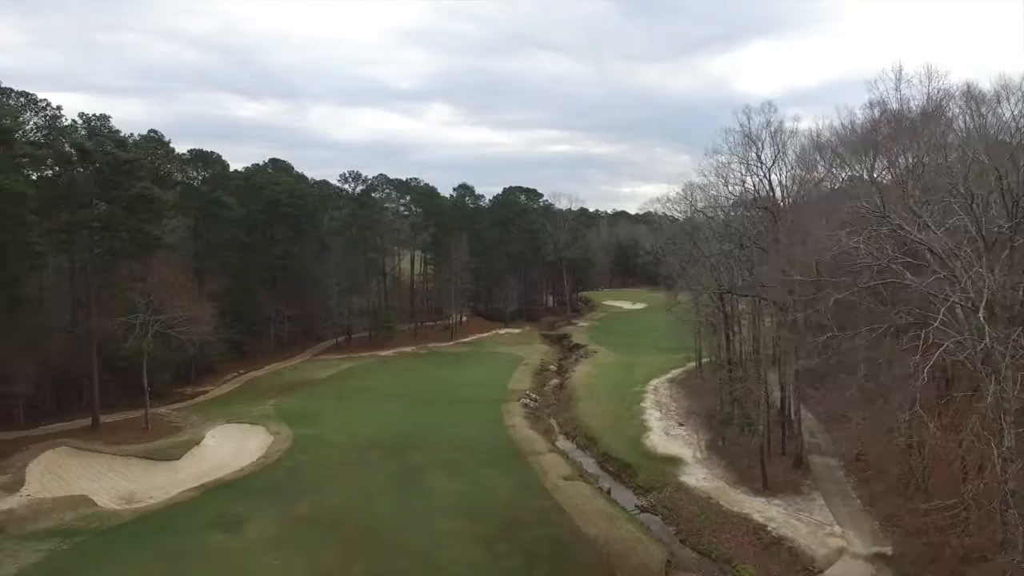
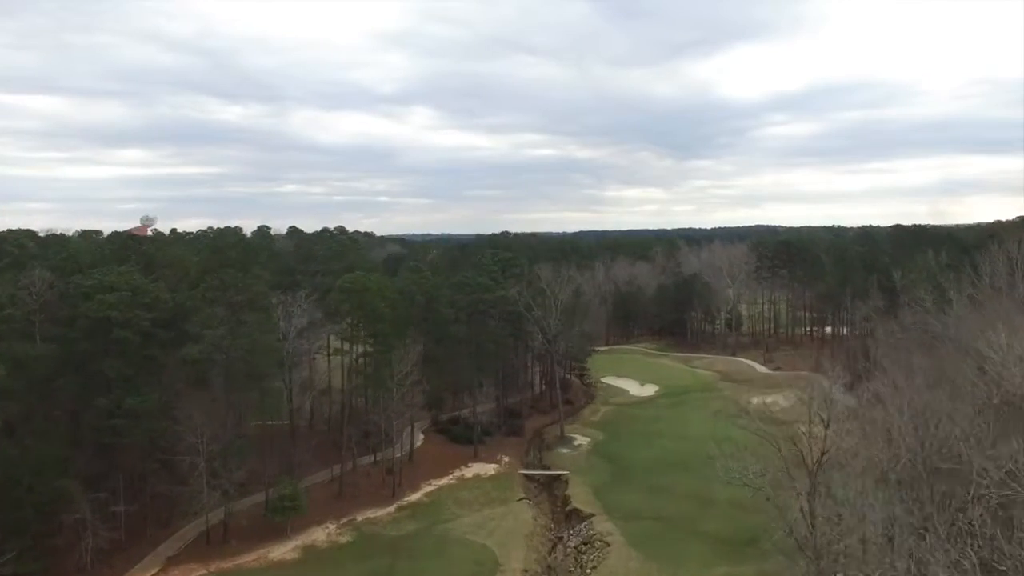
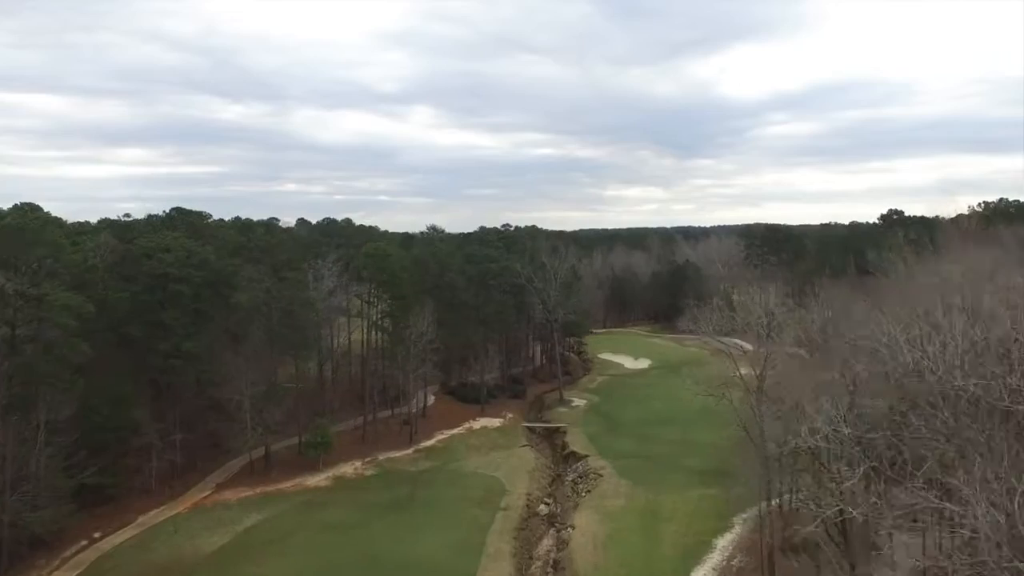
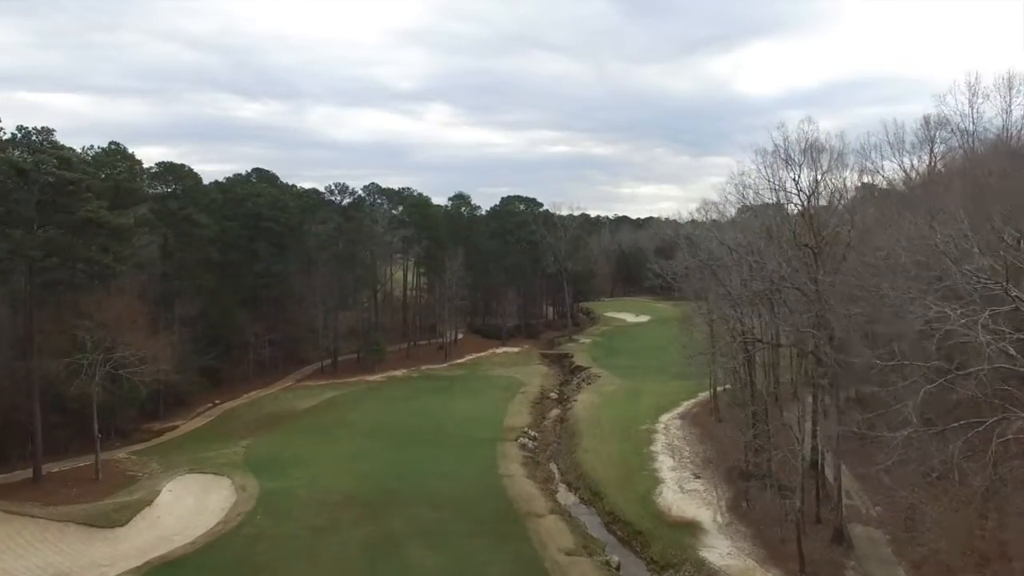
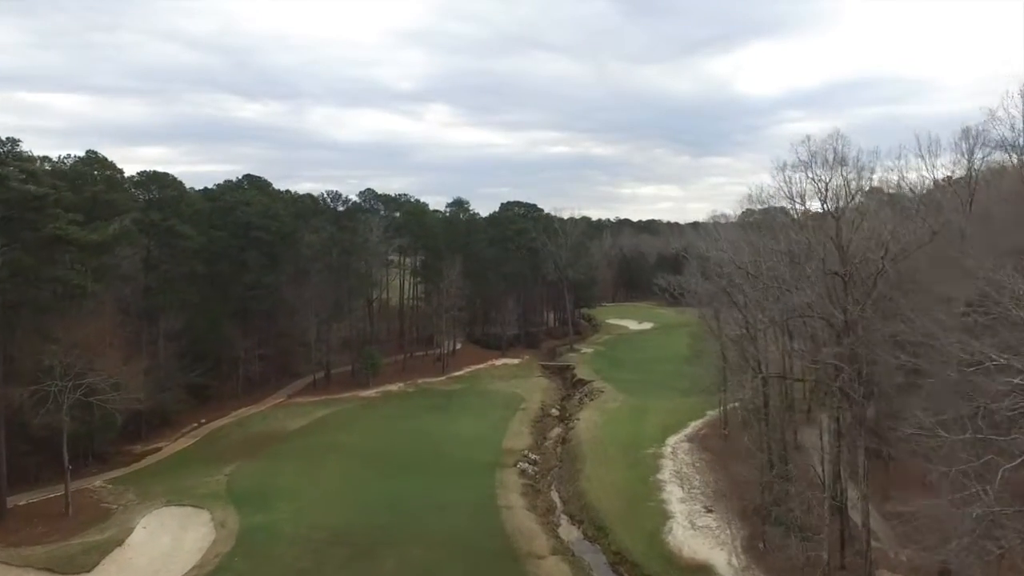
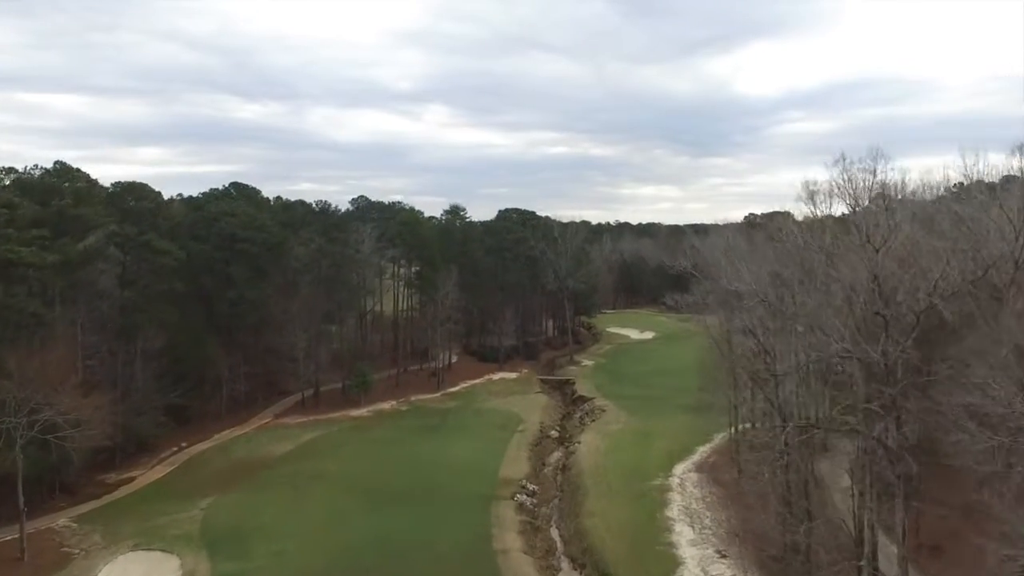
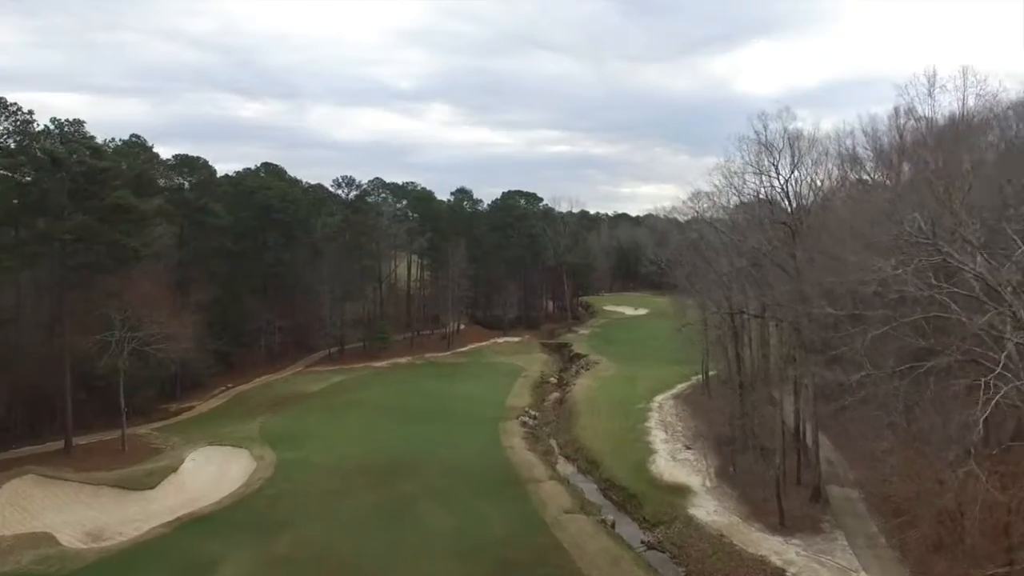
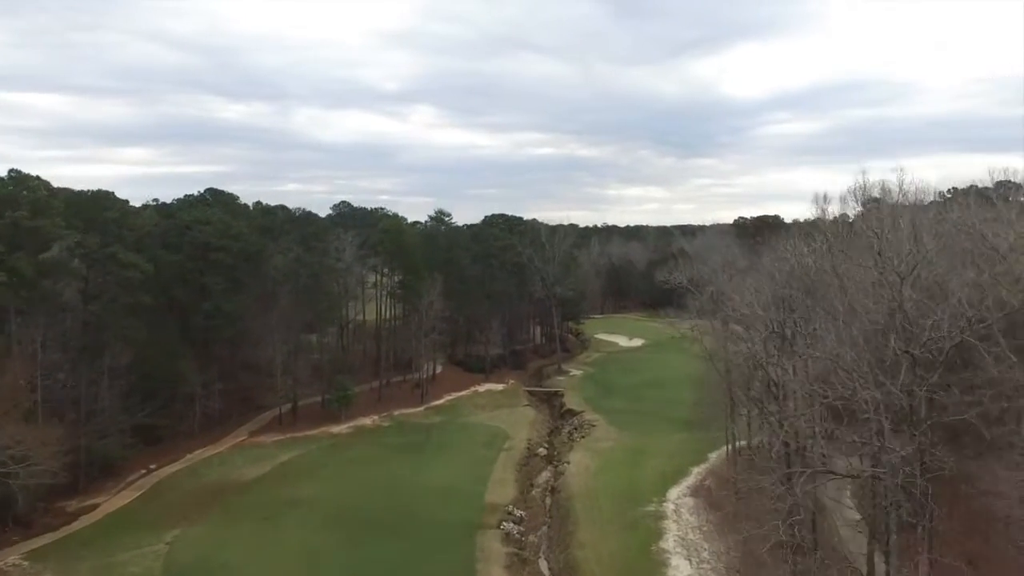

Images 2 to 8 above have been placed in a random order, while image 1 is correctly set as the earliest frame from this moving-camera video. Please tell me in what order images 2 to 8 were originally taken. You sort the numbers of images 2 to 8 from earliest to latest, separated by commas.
7, 4, 5, 6, 8, 3, 2
